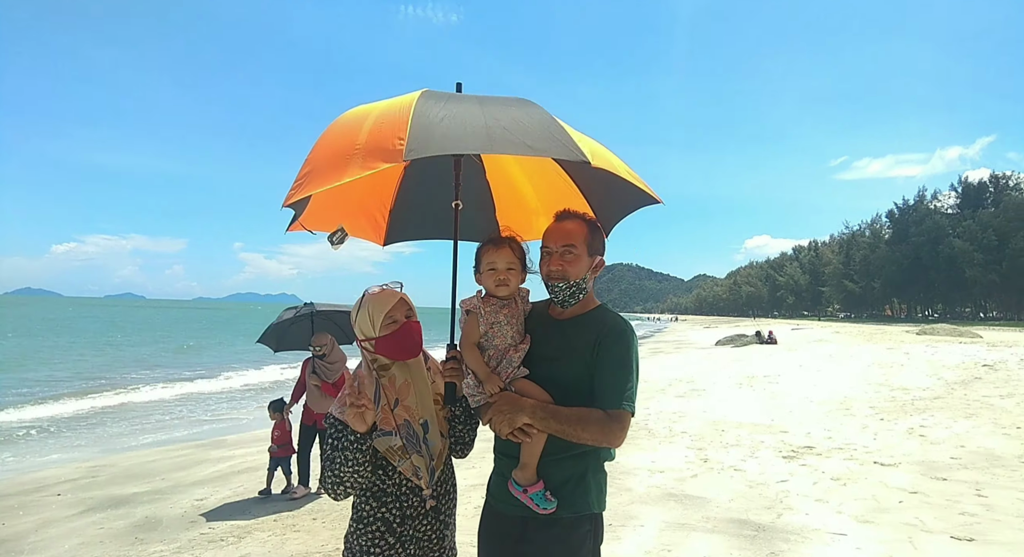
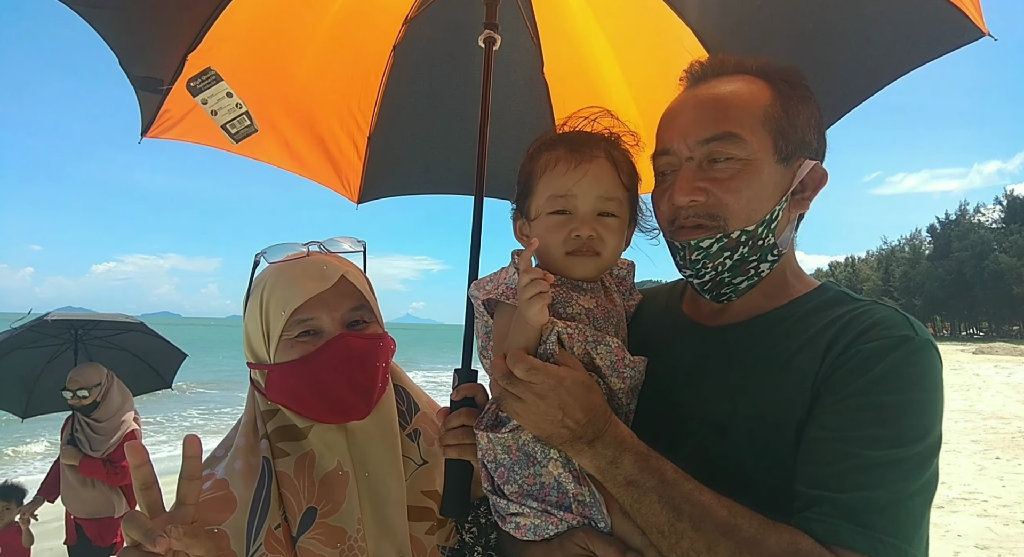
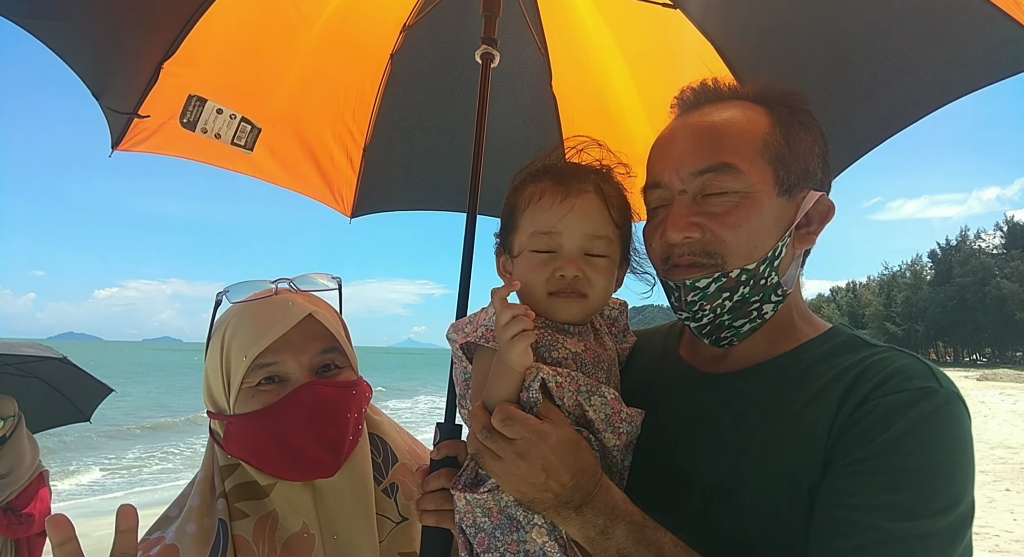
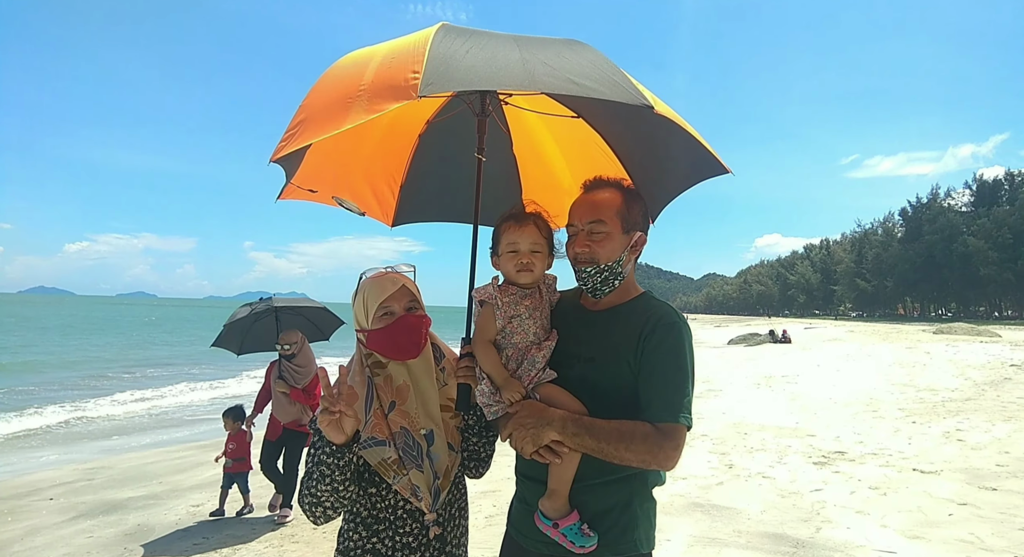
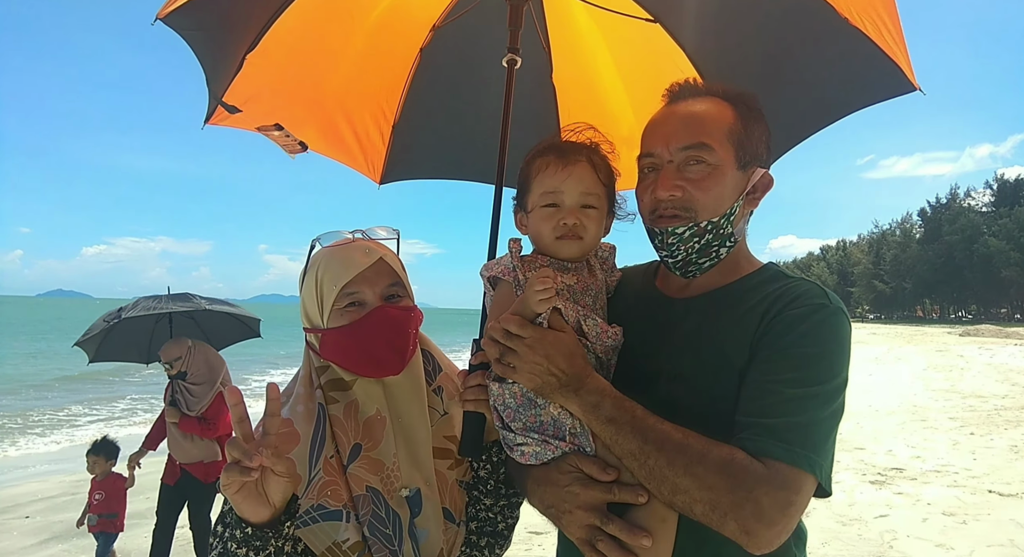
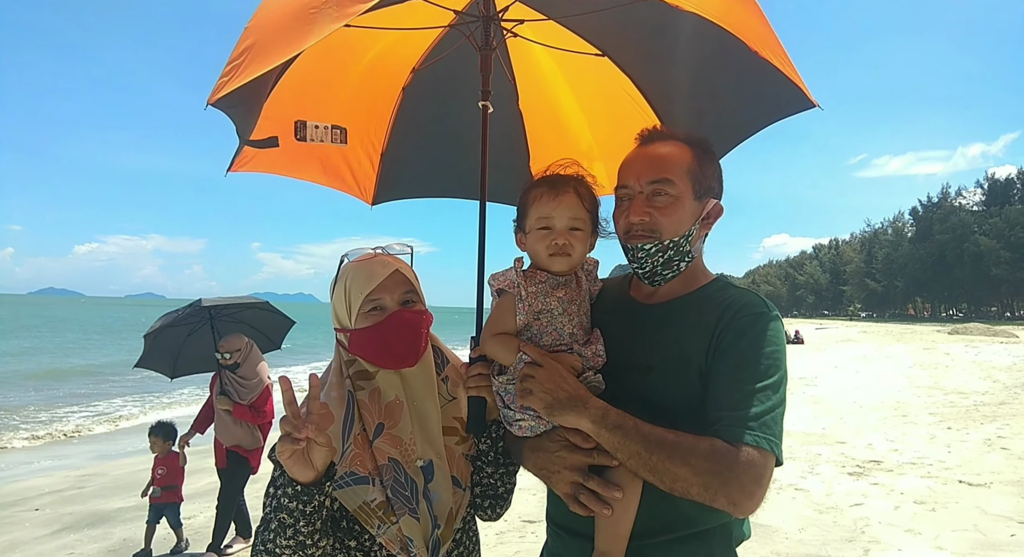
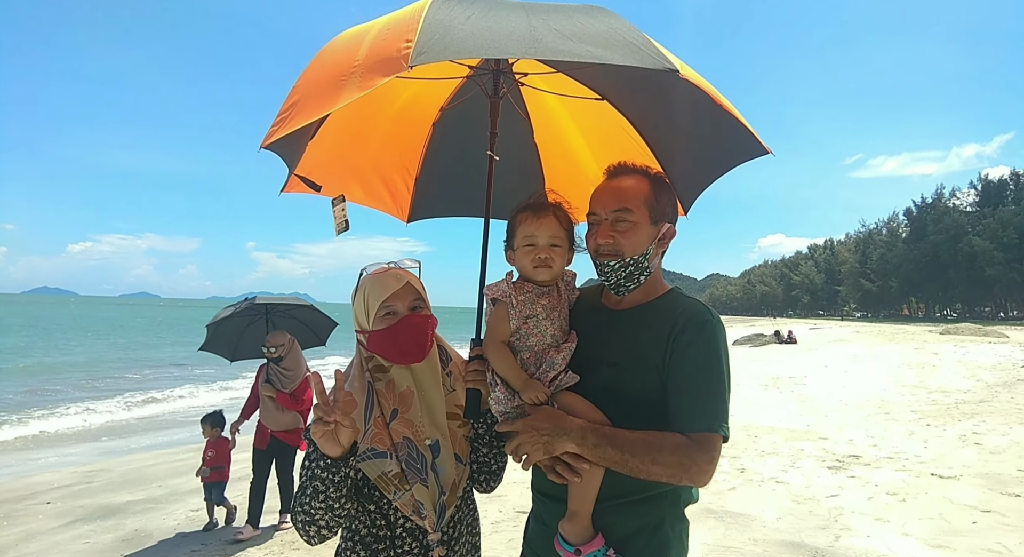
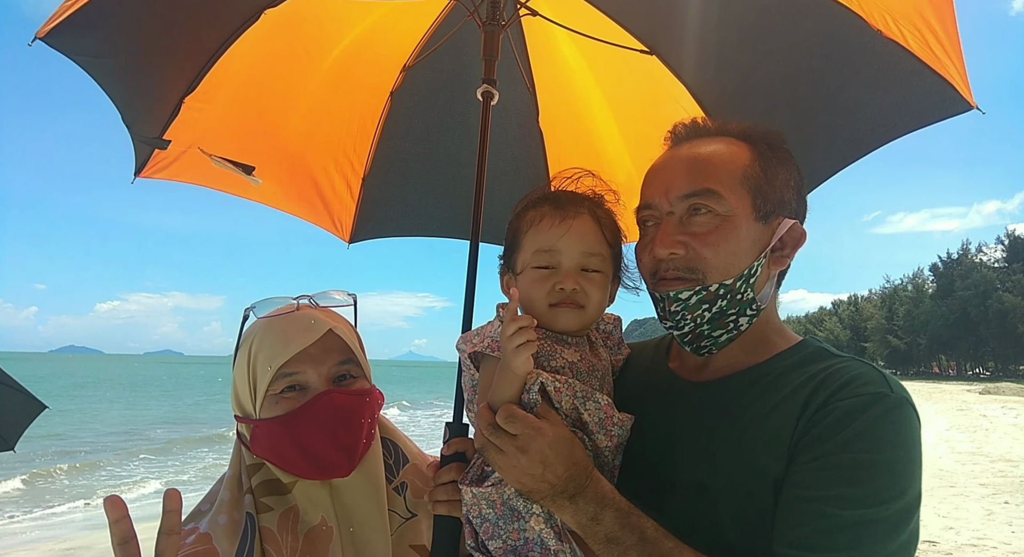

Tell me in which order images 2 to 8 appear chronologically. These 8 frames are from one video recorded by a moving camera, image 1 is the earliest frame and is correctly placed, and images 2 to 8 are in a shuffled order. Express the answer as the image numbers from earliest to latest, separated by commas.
4, 7, 6, 5, 2, 3, 8
